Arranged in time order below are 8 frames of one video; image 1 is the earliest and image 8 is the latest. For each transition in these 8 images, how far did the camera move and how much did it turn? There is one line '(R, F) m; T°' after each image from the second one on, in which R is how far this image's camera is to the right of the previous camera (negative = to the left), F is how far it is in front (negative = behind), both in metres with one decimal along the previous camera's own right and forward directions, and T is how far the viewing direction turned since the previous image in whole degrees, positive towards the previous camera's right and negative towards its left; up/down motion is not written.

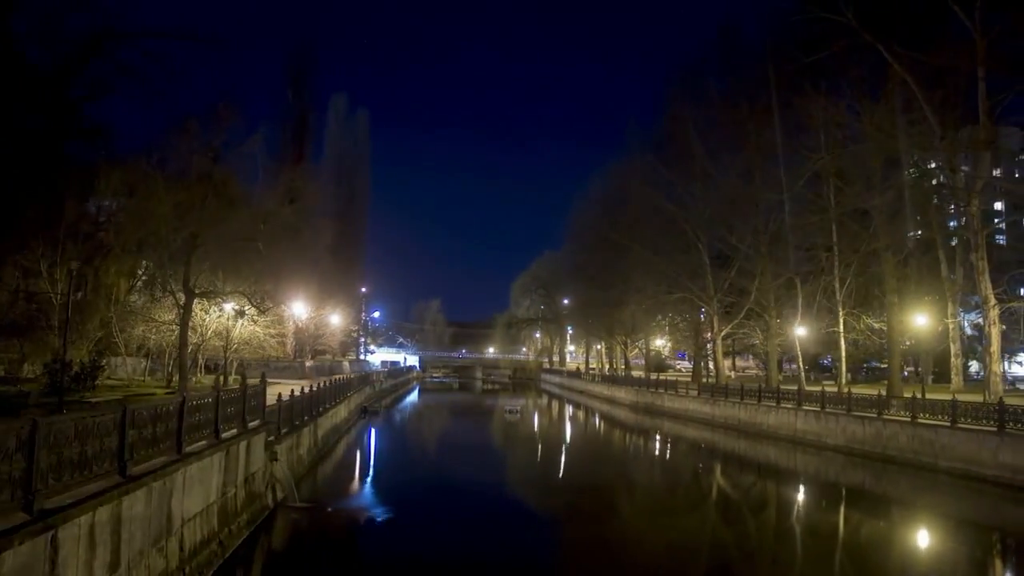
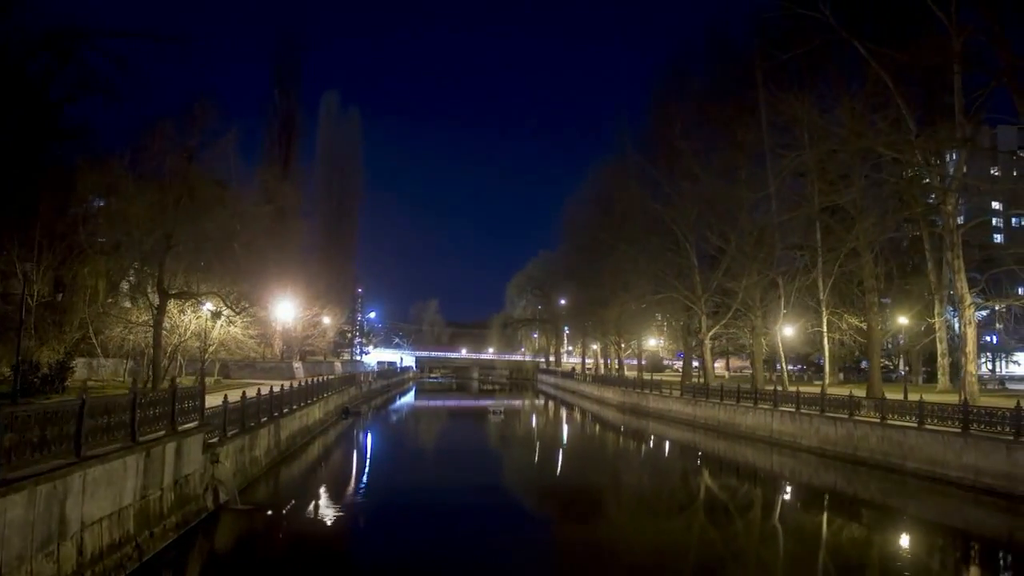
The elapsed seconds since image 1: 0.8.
(+1.1, +0.1) m; -1°
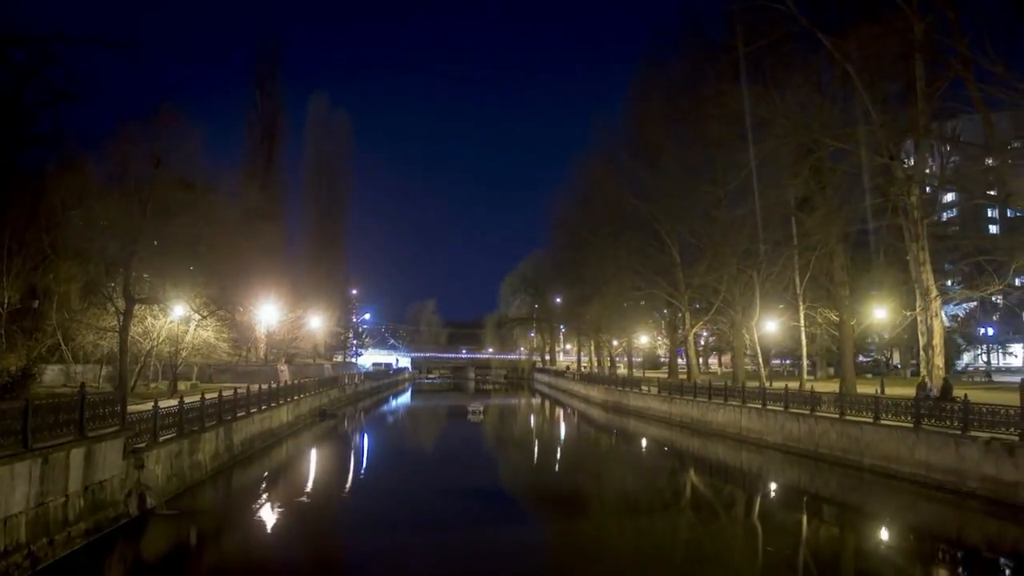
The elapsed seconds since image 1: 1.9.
(+1.5, +0.2) m; -1°
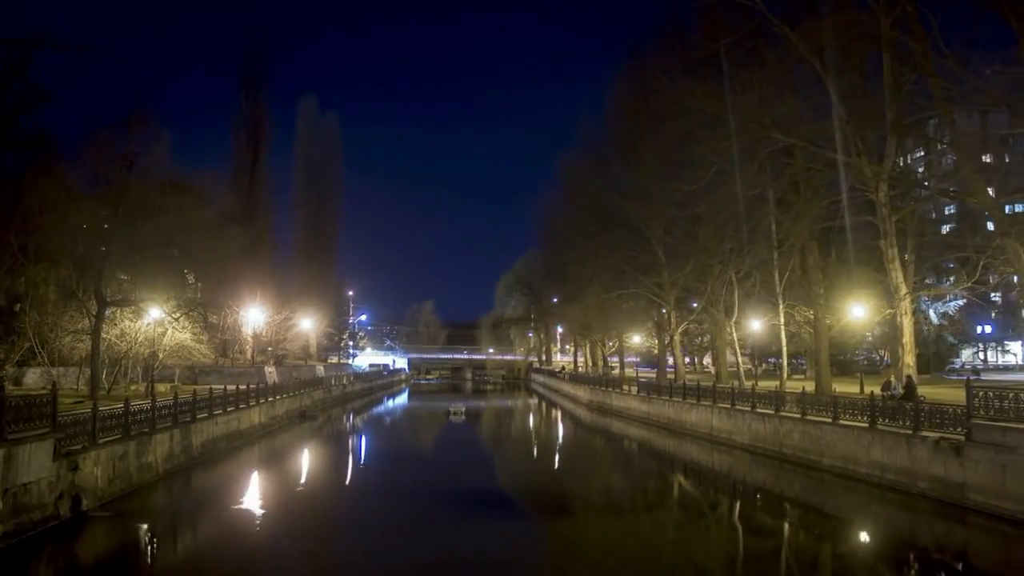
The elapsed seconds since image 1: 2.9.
(+1.3, +0.1) m; -1°
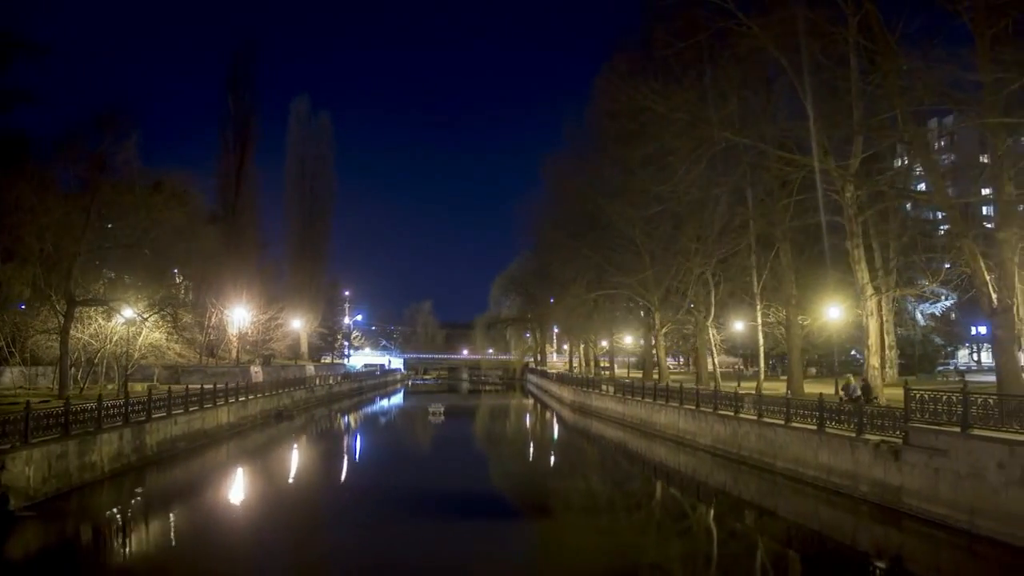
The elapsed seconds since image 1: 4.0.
(+1.4, +0.1) m; -1°
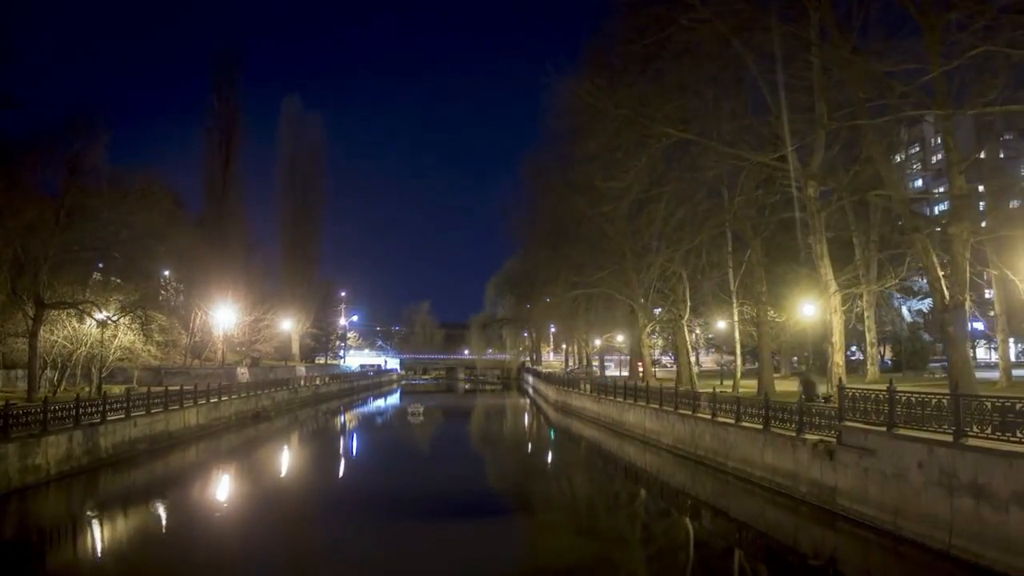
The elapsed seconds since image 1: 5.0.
(+1.5, +0.2) m; -1°
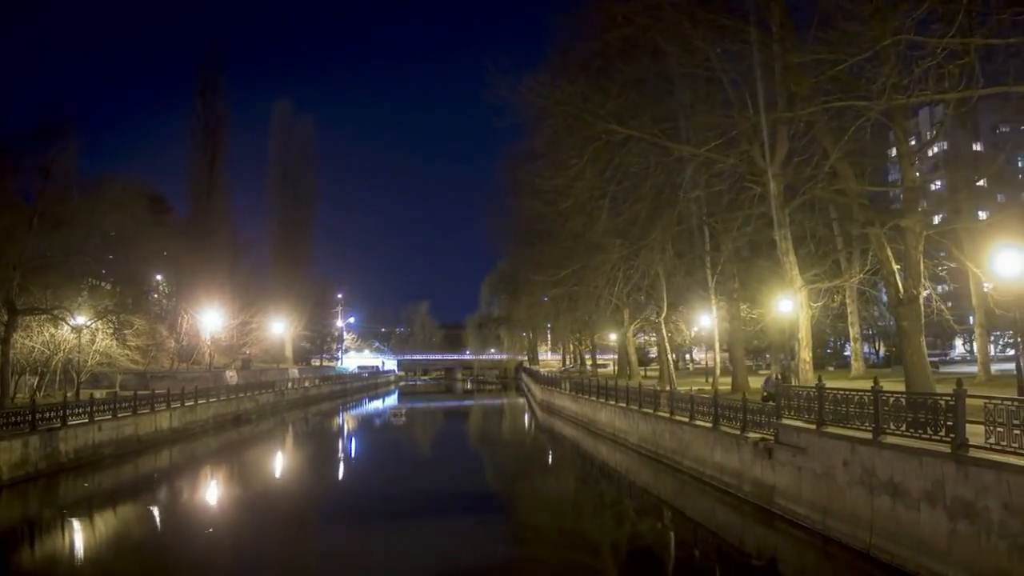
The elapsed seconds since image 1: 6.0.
(+1.4, +0.2) m; -1°
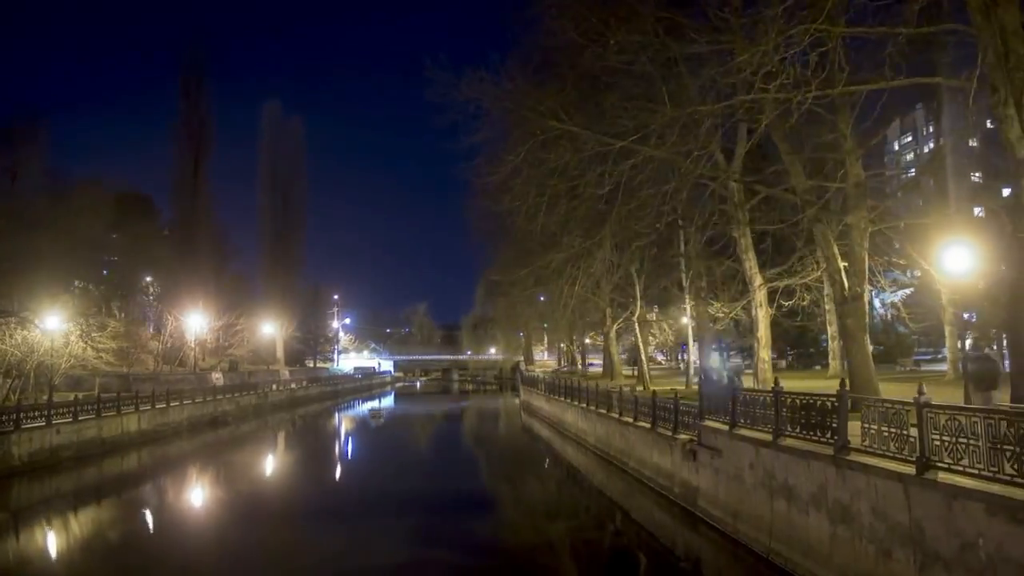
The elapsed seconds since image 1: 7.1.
(+1.6, +0.2) m; -1°
